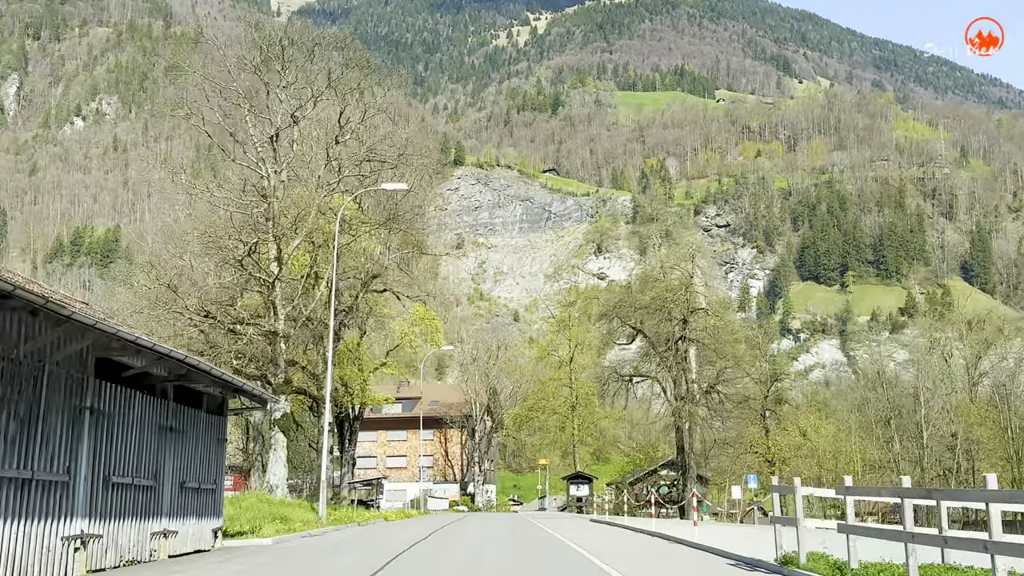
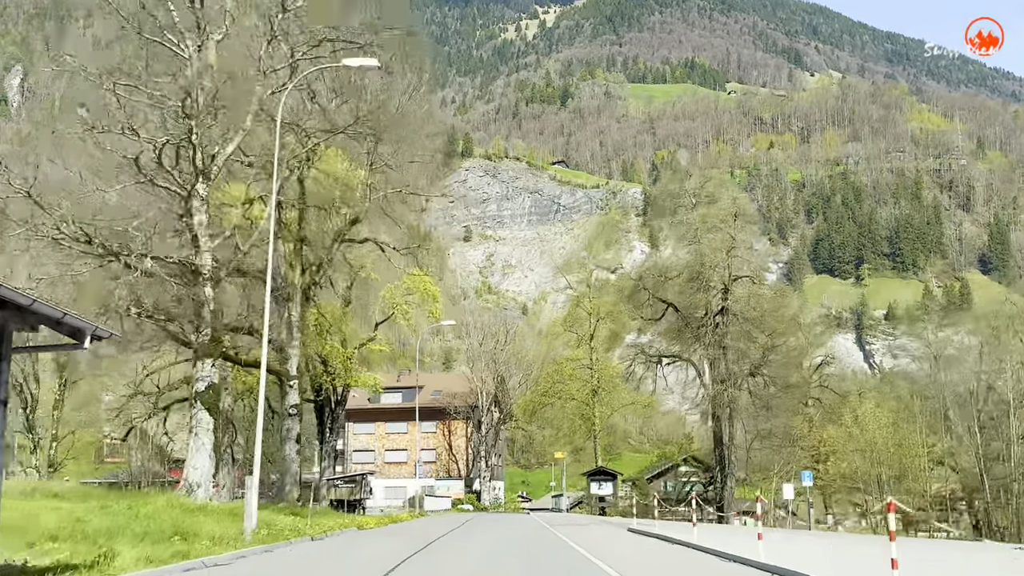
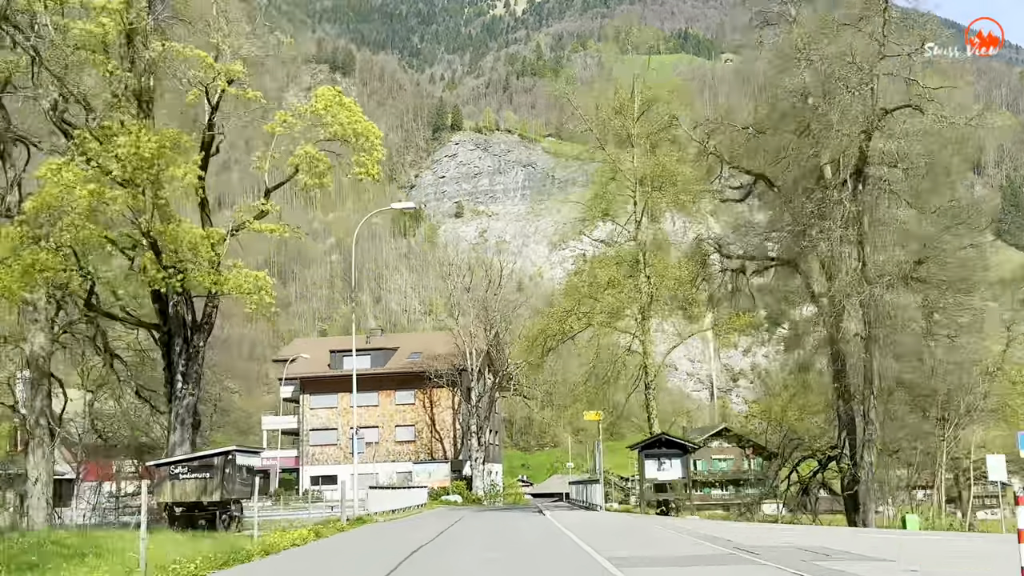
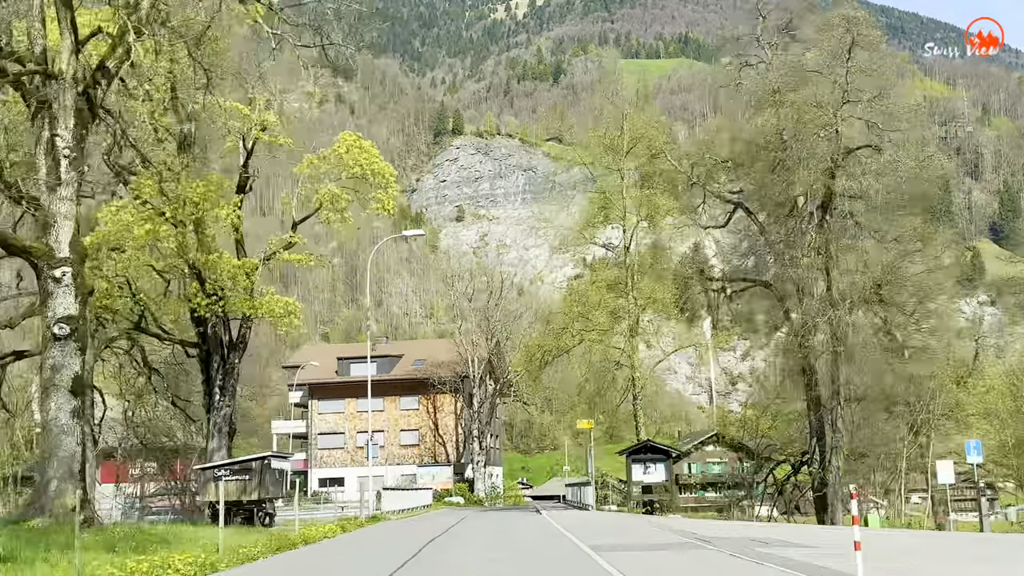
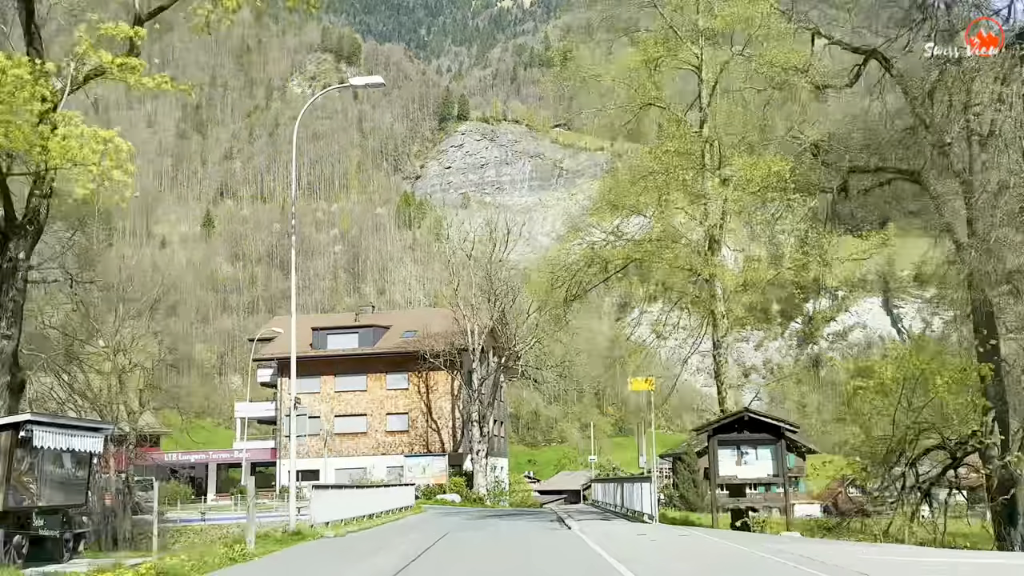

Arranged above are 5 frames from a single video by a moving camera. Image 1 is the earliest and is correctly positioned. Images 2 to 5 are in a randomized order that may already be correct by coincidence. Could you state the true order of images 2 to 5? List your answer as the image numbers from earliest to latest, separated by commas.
2, 4, 3, 5
